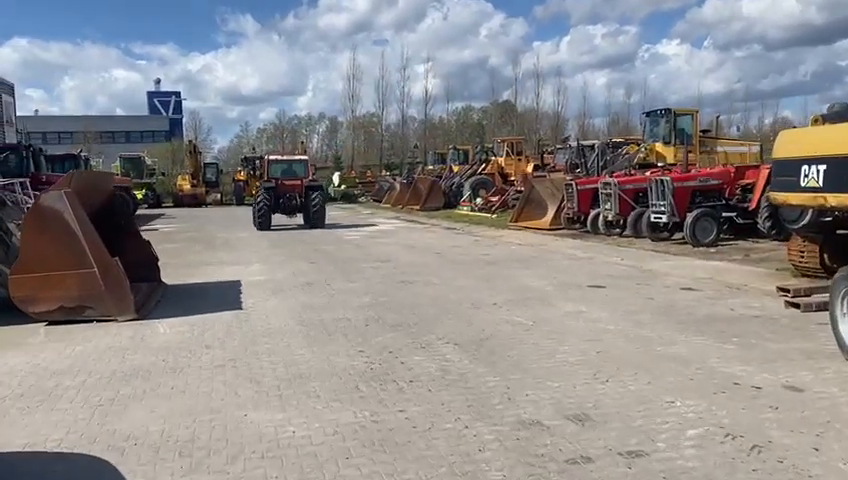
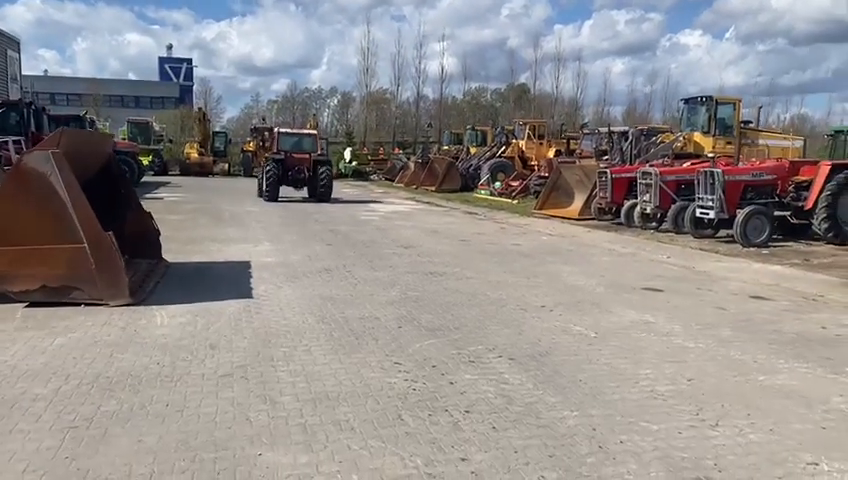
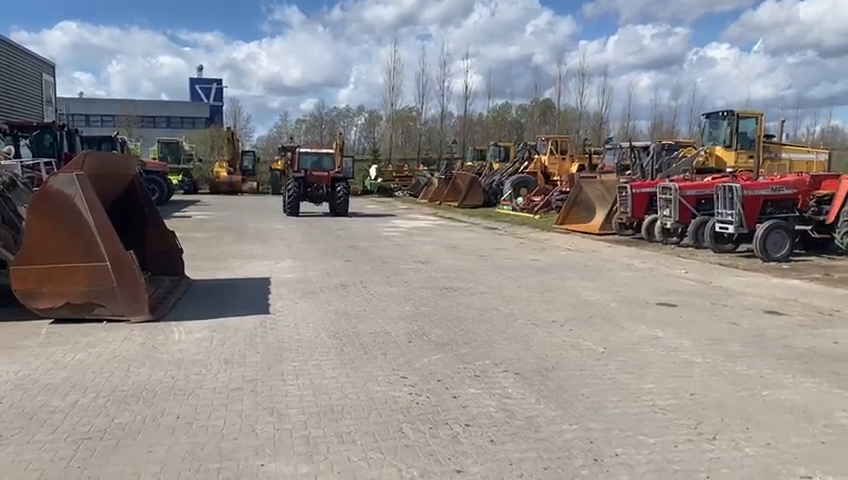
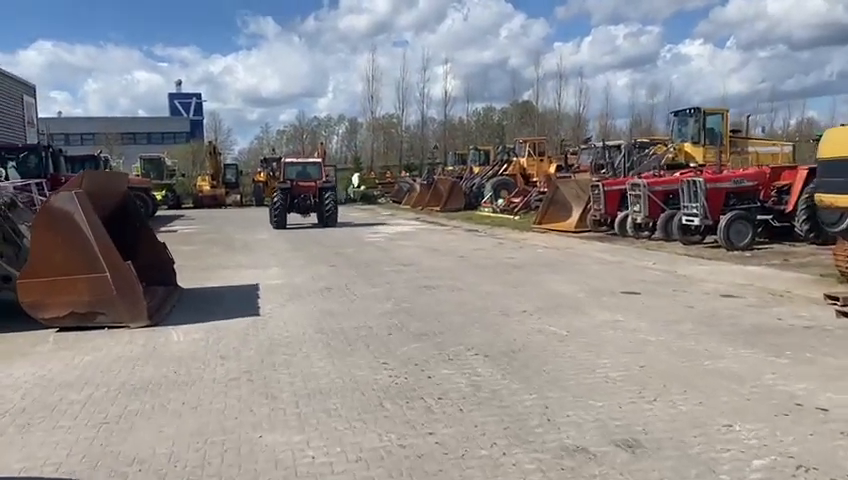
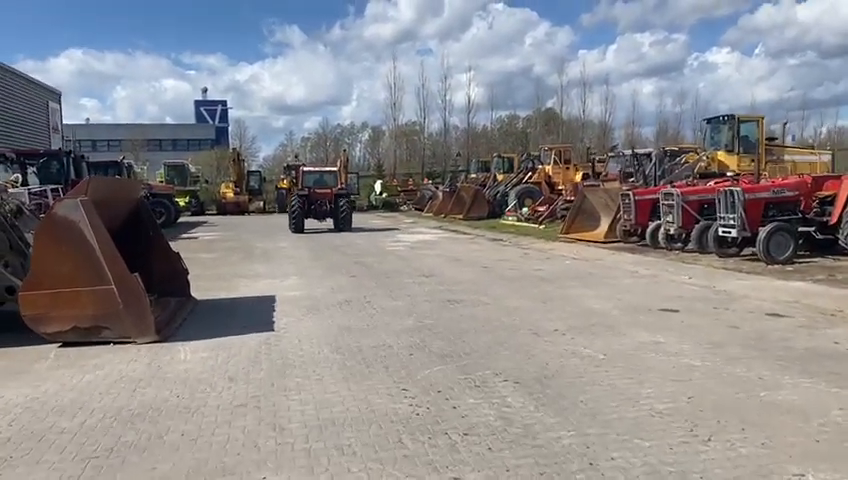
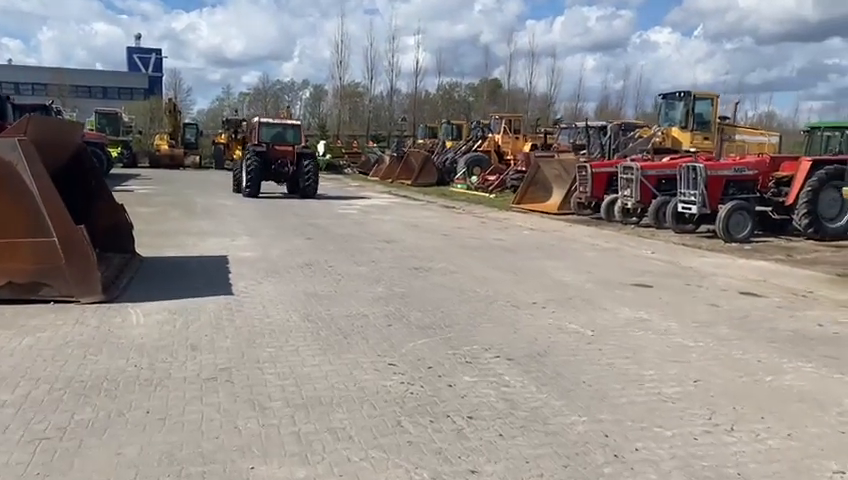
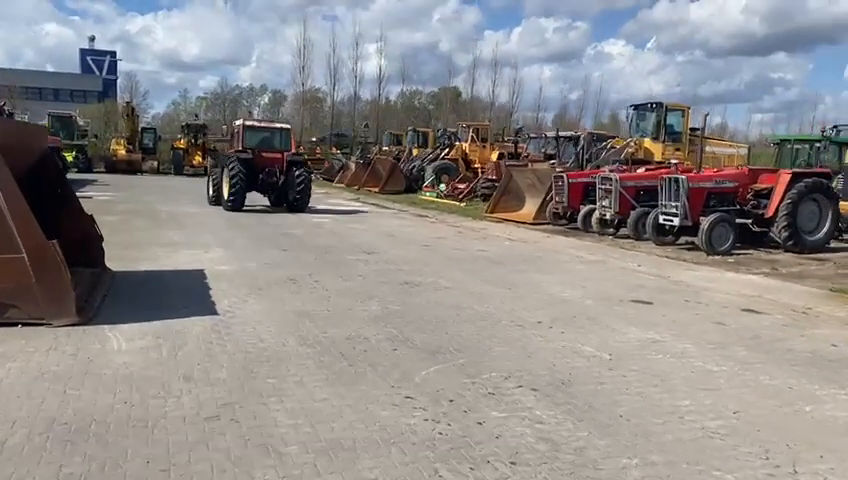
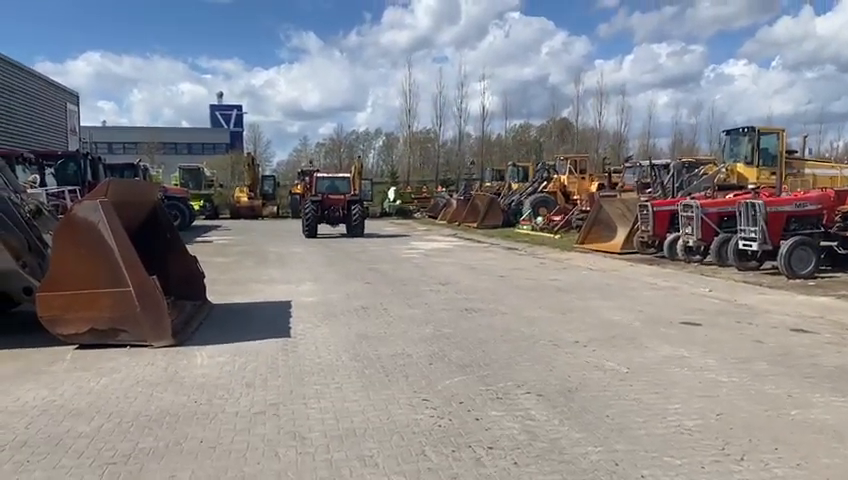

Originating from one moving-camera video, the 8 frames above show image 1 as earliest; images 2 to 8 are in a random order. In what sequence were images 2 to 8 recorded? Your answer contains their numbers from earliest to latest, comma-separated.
4, 5, 8, 3, 2, 6, 7
